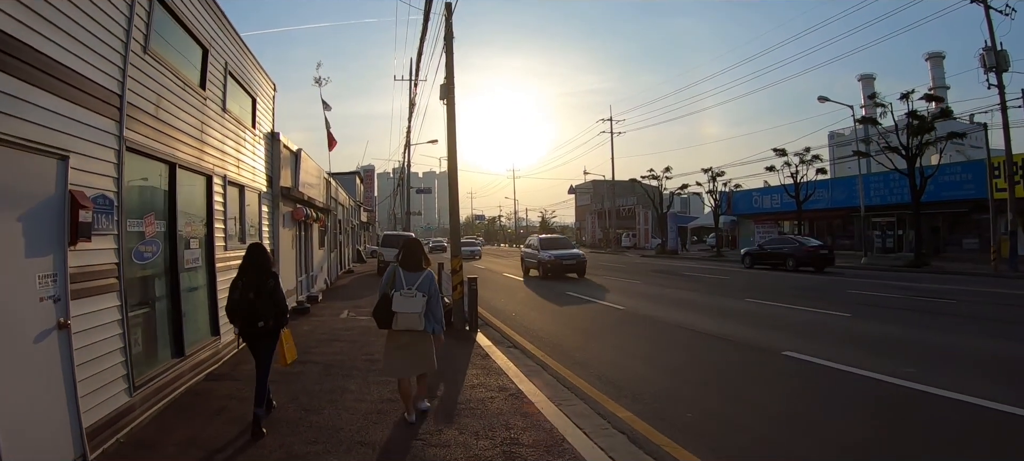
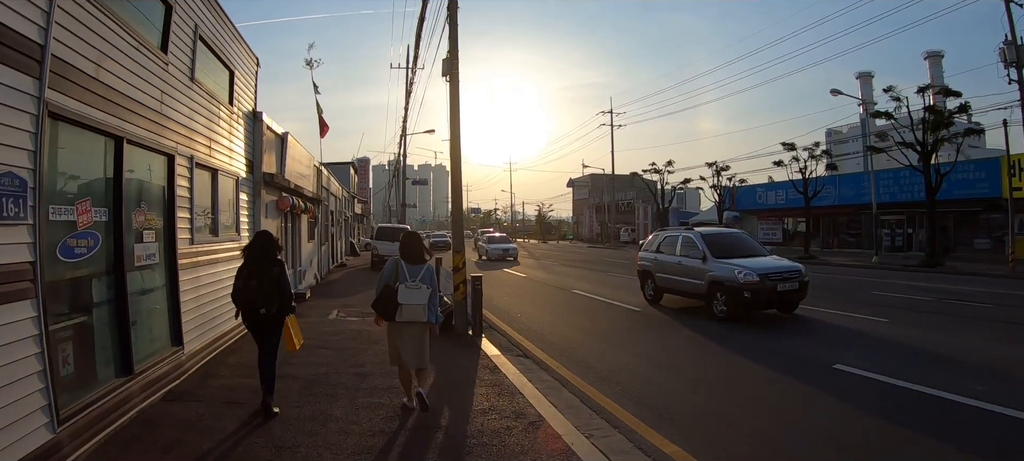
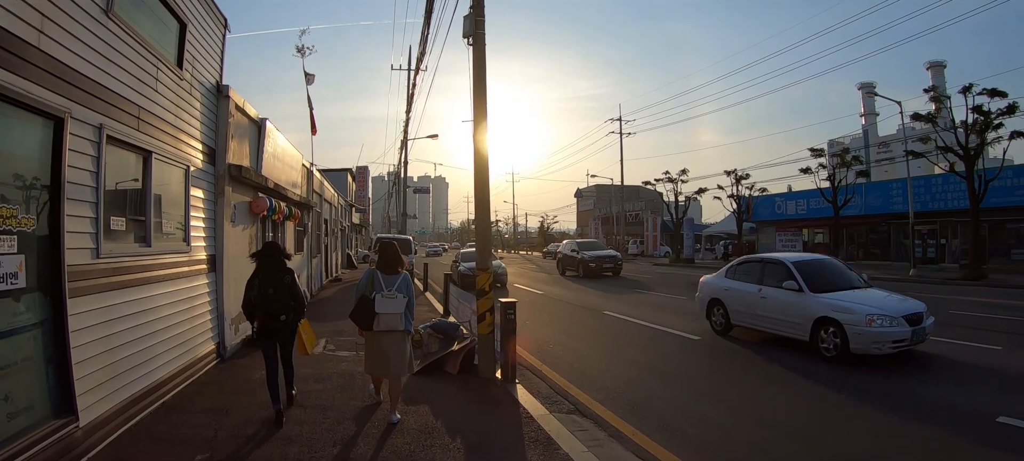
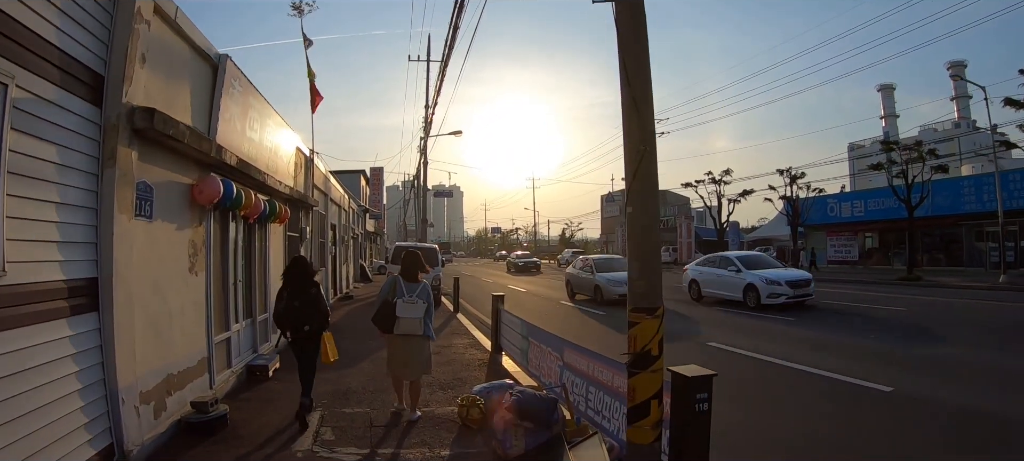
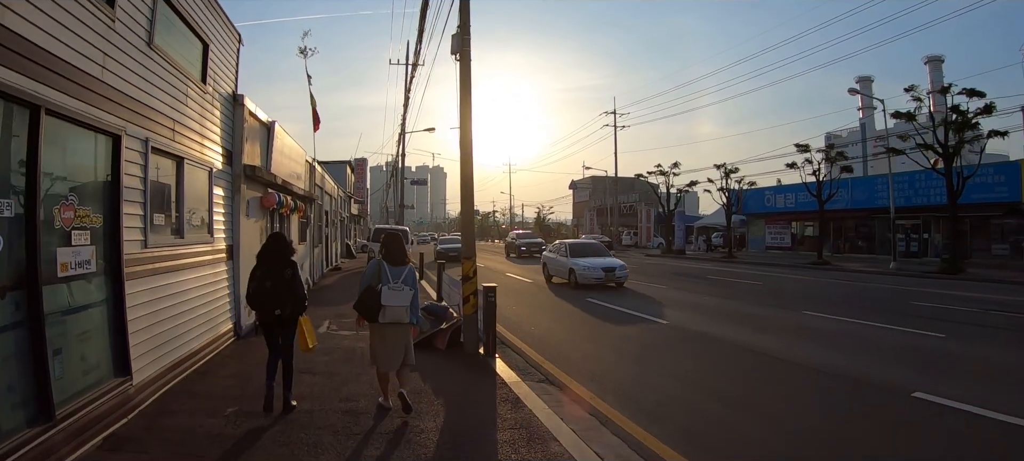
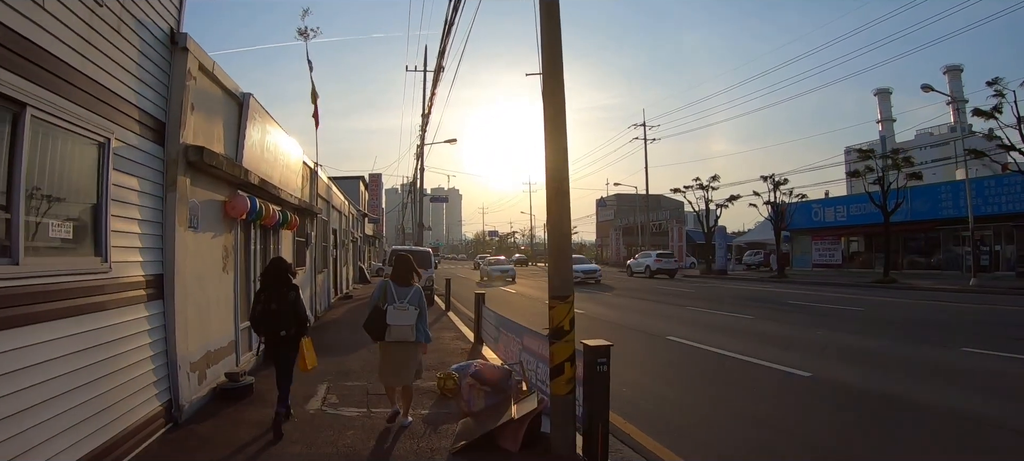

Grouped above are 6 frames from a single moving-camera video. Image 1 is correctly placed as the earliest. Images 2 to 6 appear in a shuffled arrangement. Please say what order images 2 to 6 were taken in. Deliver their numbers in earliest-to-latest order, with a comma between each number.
2, 5, 3, 6, 4
